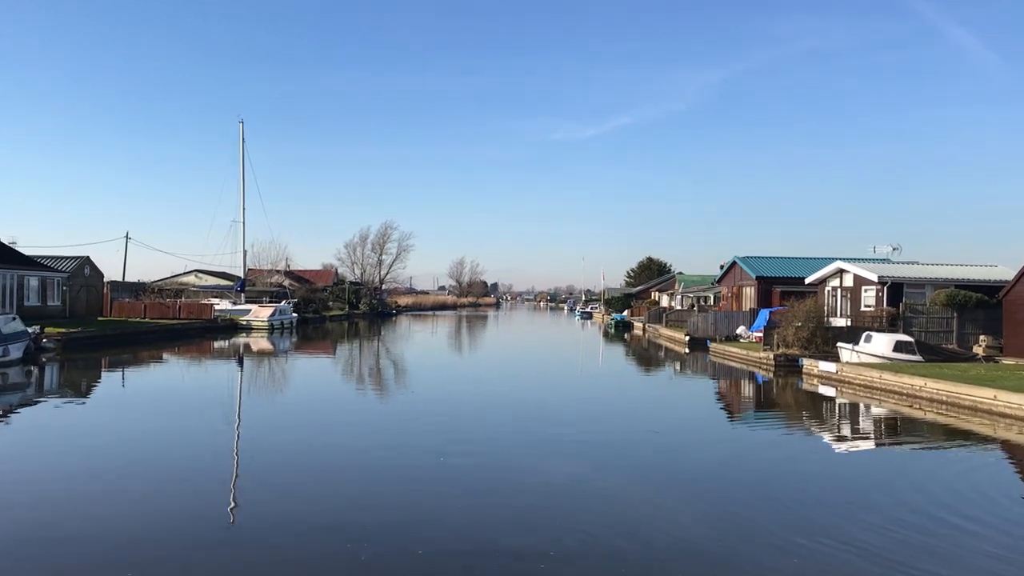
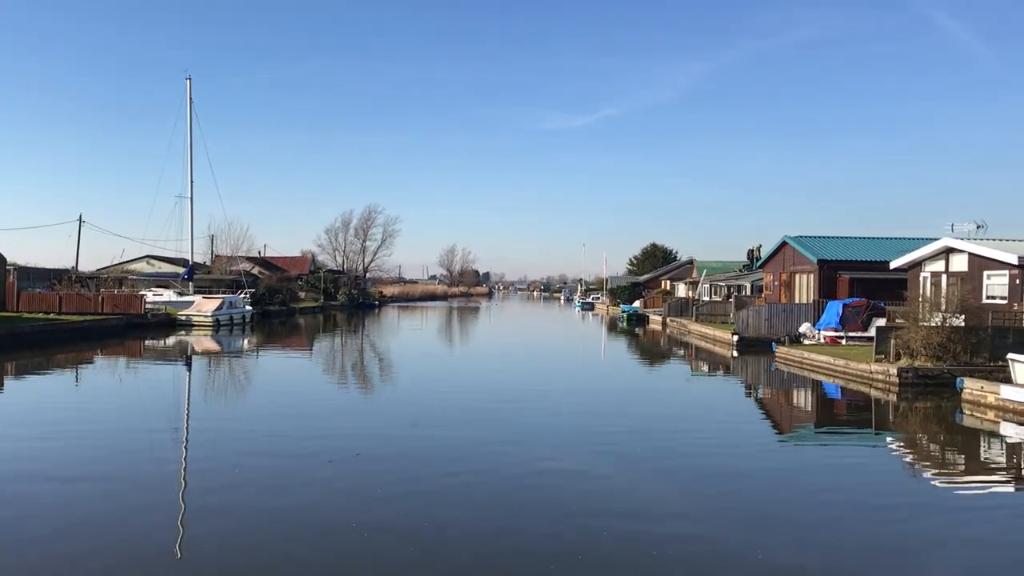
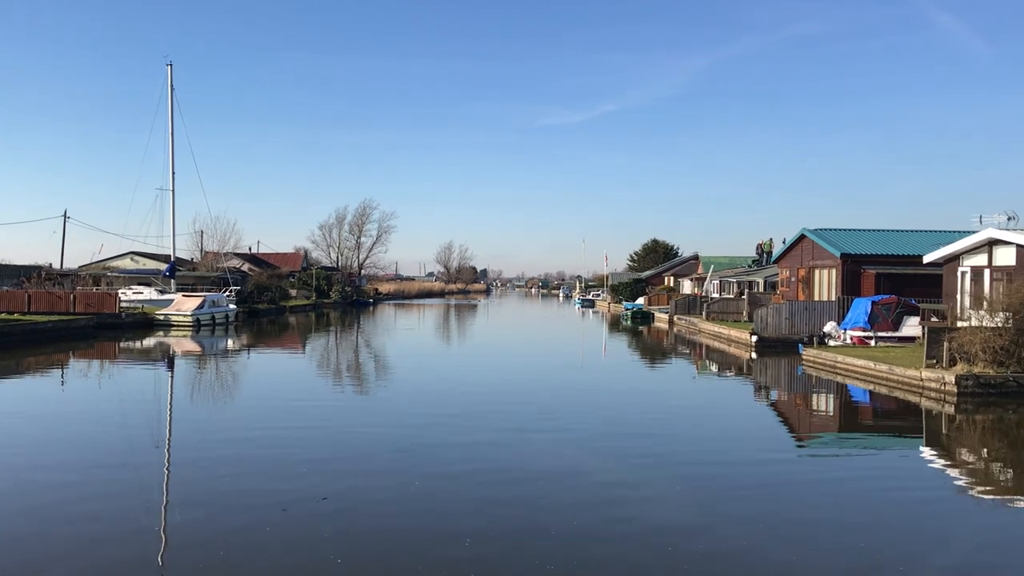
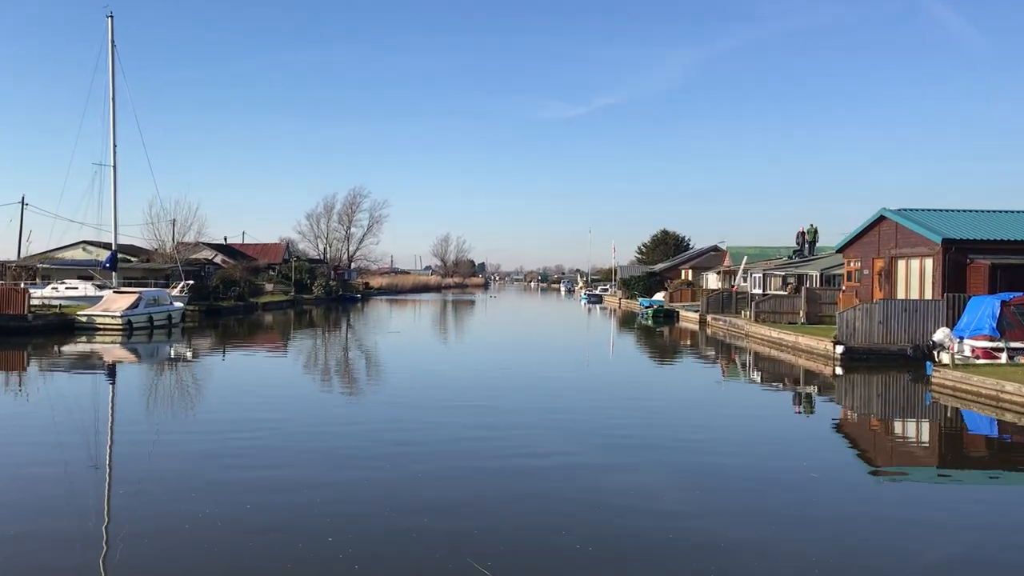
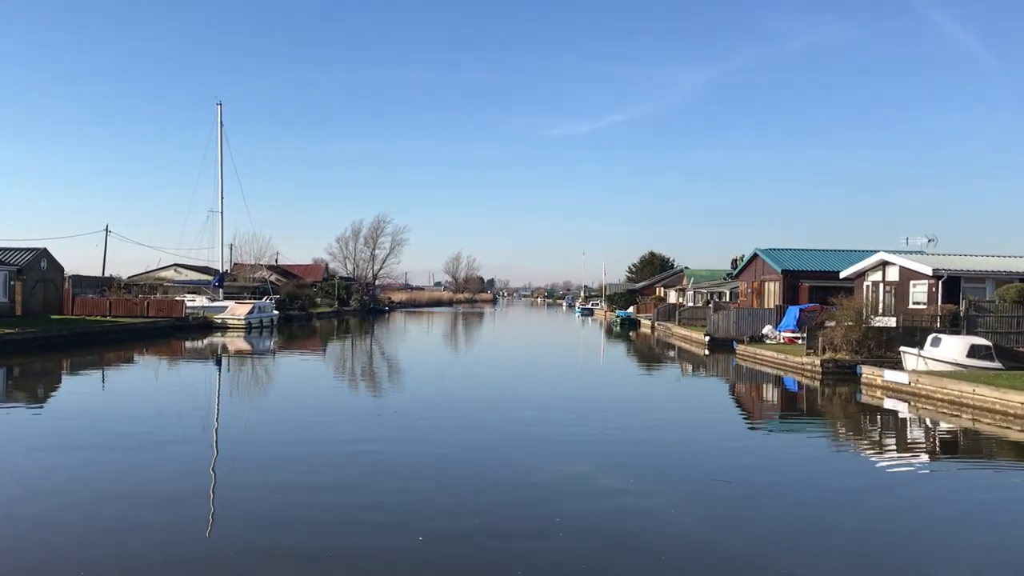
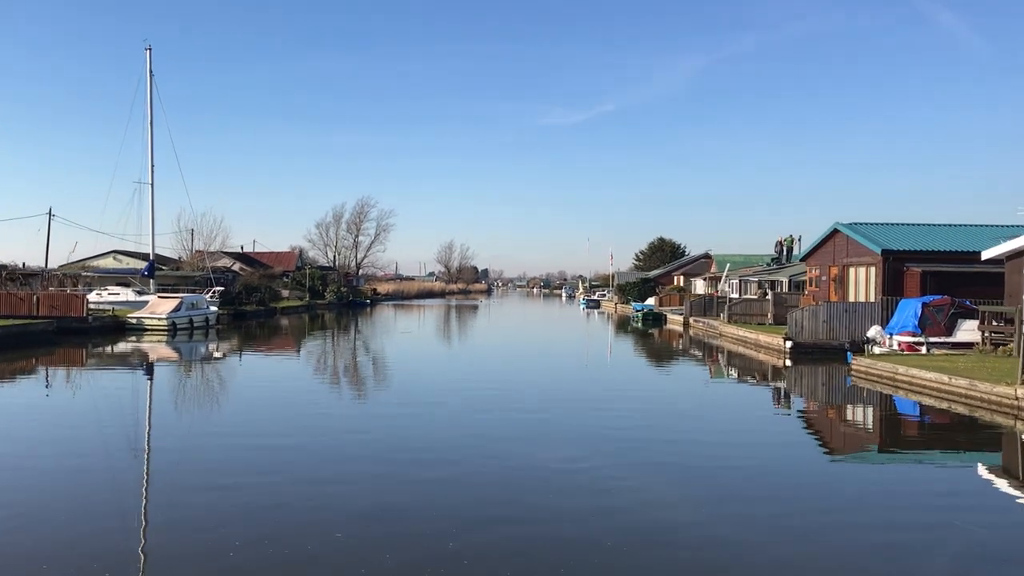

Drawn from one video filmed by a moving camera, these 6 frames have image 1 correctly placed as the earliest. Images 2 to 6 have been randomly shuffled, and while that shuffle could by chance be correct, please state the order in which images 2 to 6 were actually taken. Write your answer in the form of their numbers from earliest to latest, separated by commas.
5, 2, 3, 6, 4
